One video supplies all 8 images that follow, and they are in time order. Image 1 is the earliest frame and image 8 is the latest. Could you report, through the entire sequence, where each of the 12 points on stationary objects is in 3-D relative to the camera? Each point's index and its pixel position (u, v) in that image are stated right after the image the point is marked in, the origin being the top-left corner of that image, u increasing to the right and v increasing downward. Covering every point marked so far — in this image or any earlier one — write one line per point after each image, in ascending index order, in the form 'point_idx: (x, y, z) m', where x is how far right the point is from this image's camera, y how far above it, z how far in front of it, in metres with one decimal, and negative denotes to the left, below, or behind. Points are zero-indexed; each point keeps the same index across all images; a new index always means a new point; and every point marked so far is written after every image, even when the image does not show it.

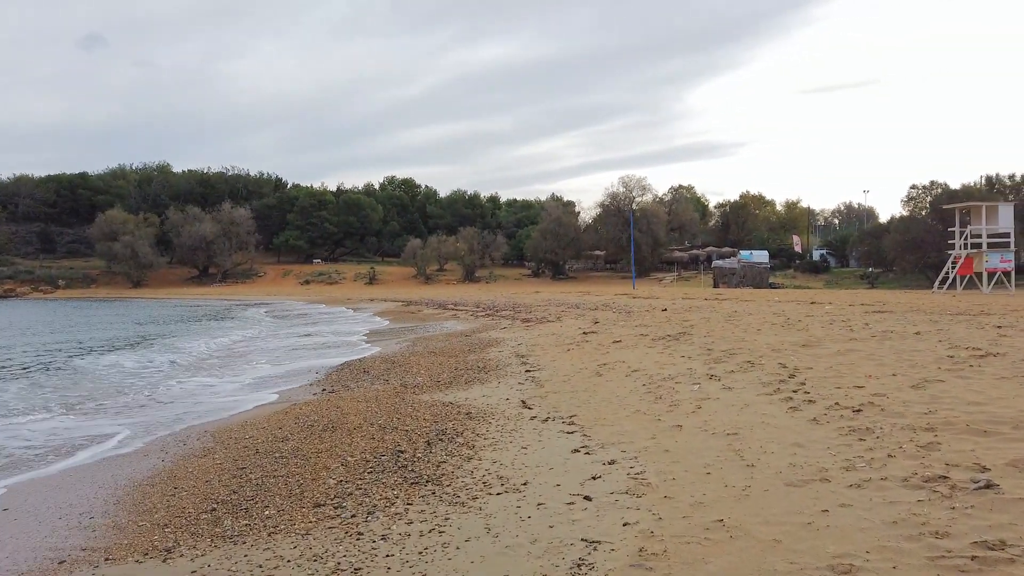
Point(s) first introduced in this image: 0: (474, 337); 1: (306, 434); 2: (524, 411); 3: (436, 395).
0: (-0.9, -1.2, +18.4) m
1: (-1.9, -1.4, +7.0) m
2: (+0.1, -1.3, +7.9) m
3: (-1.0, -1.3, +9.4) m
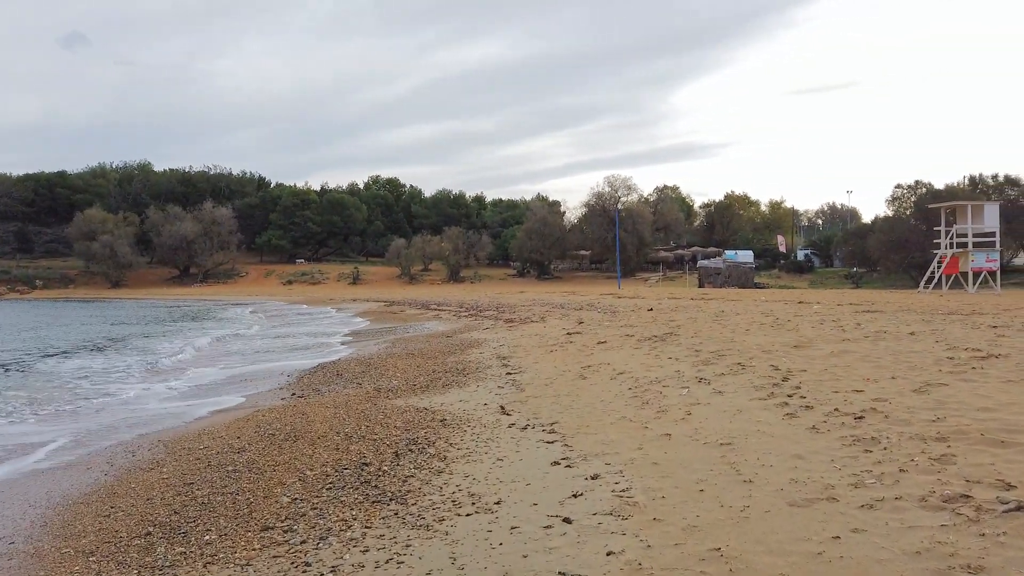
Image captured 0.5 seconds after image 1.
0: (-1.3, -1.2, +17.9) m
1: (-2.1, -1.4, +6.5) m
2: (-0.1, -1.3, +7.4) m
3: (-1.2, -1.3, +8.9) m
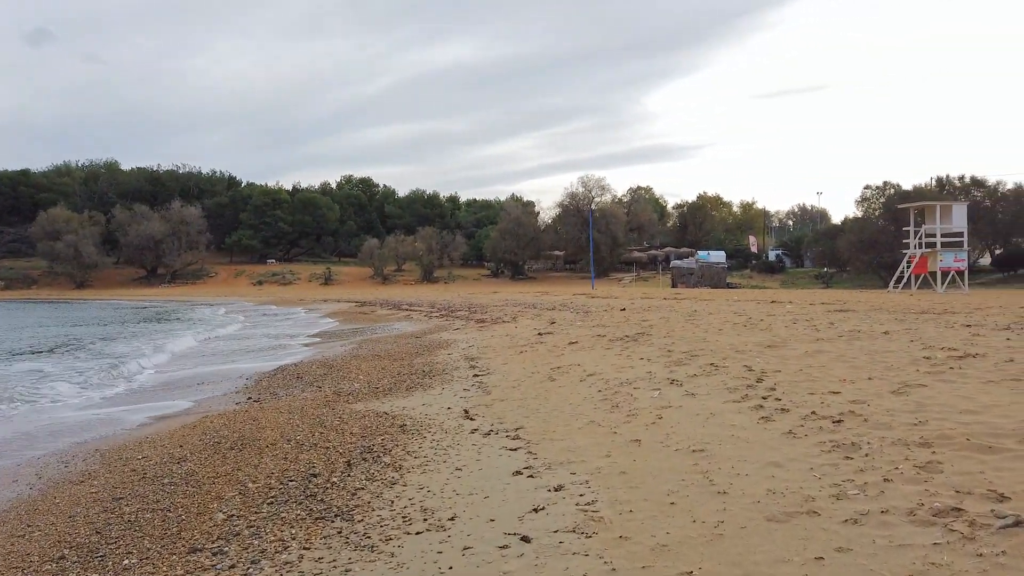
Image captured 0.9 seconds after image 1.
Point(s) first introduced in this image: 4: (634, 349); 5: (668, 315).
0: (-2.0, -1.2, +17.4) m
1: (-2.5, -1.3, +6.0) m
2: (-0.4, -1.3, +7.1) m
3: (-1.6, -1.3, +8.5) m
4: (+1.9, -0.9, +11.5) m
5: (+3.7, -0.6, +17.7) m
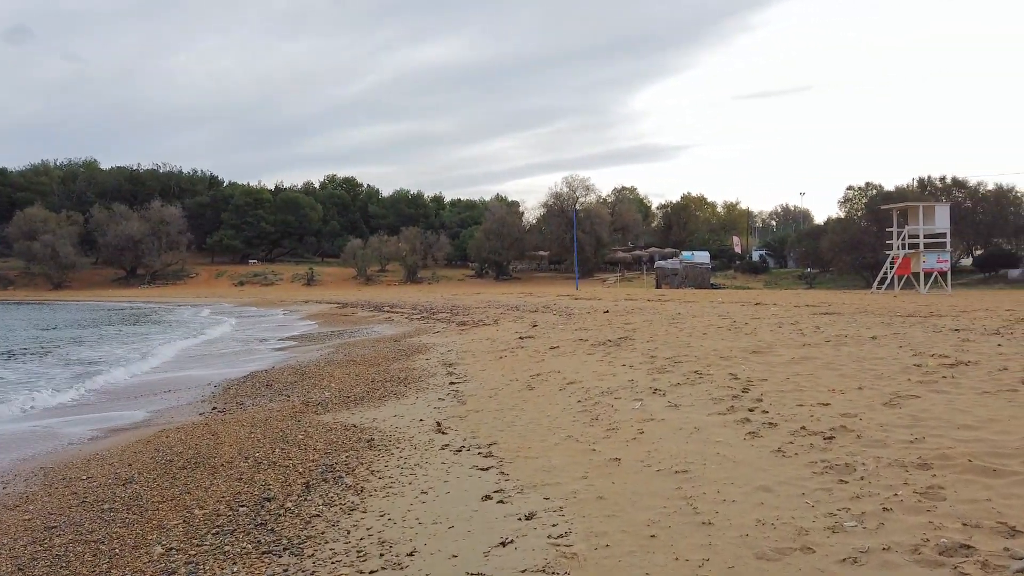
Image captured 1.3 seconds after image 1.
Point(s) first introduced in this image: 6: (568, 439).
0: (-2.5, -1.2, +17.0) m
1: (-2.7, -1.4, +5.6) m
2: (-0.7, -1.3, +6.7) m
3: (-1.9, -1.4, +8.1) m
4: (+1.6, -1.0, +11.2) m
5: (+3.2, -0.7, +17.4) m
6: (+0.4, -1.2, +5.9) m
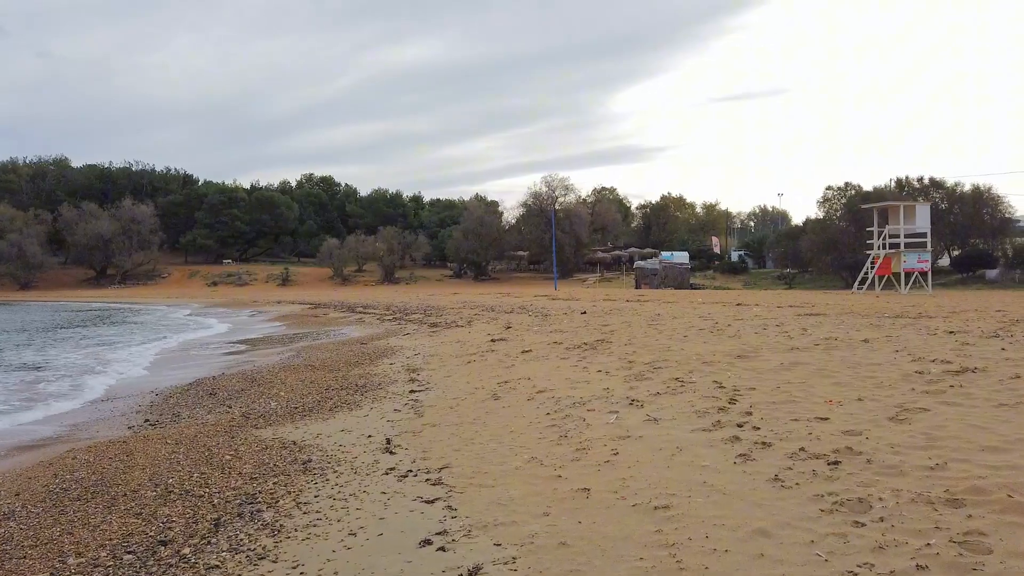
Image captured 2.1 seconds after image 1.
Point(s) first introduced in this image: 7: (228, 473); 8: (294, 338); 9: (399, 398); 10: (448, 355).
0: (-3.1, -1.2, +16.2) m
1: (-3.0, -1.4, +4.8) m
2: (-1.0, -1.3, +5.9) m
3: (-2.2, -1.4, +7.2) m
4: (+1.1, -1.0, +10.4) m
5: (+2.6, -0.7, +16.6) m
6: (+0.1, -1.2, +5.1) m
7: (-2.1, -1.4, +5.5) m
8: (-5.6, -1.3, +19.2) m
9: (-1.3, -1.3, +8.8) m
10: (-1.1, -1.2, +13.2) m
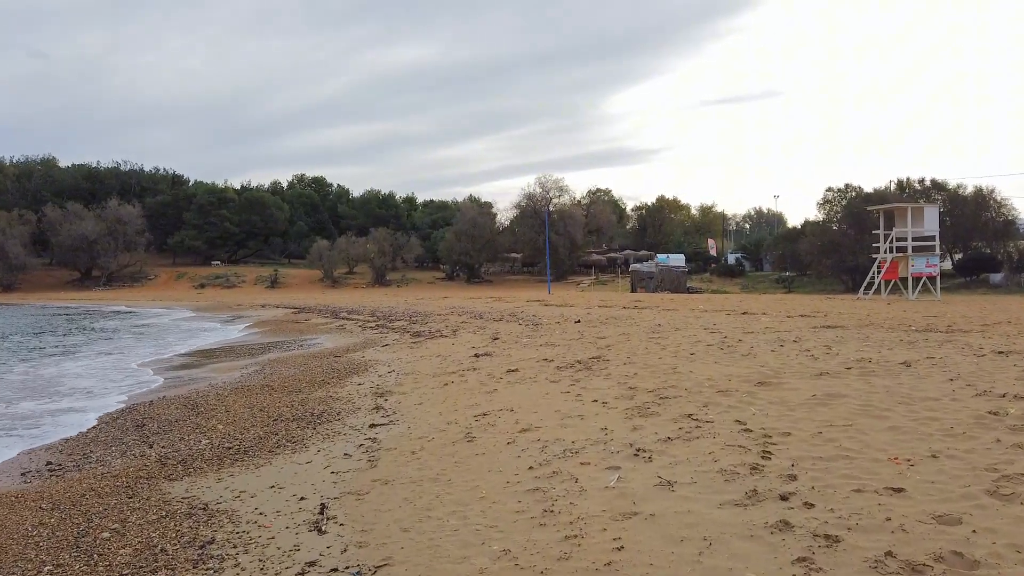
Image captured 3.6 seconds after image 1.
0: (-3.3, -1.4, +14.7) m
1: (-3.1, -1.5, +3.3) m
2: (-1.2, -1.5, +4.4) m
3: (-2.4, -1.5, +5.8) m
4: (+0.9, -1.1, +9.0) m
5: (+2.4, -0.9, +15.2) m
6: (0.0, -1.3, +3.7) m
7: (-2.3, -1.5, +4.1) m
8: (-5.8, -1.5, +17.7) m
9: (-1.5, -1.4, +7.3) m
10: (-1.4, -1.3, +11.7) m
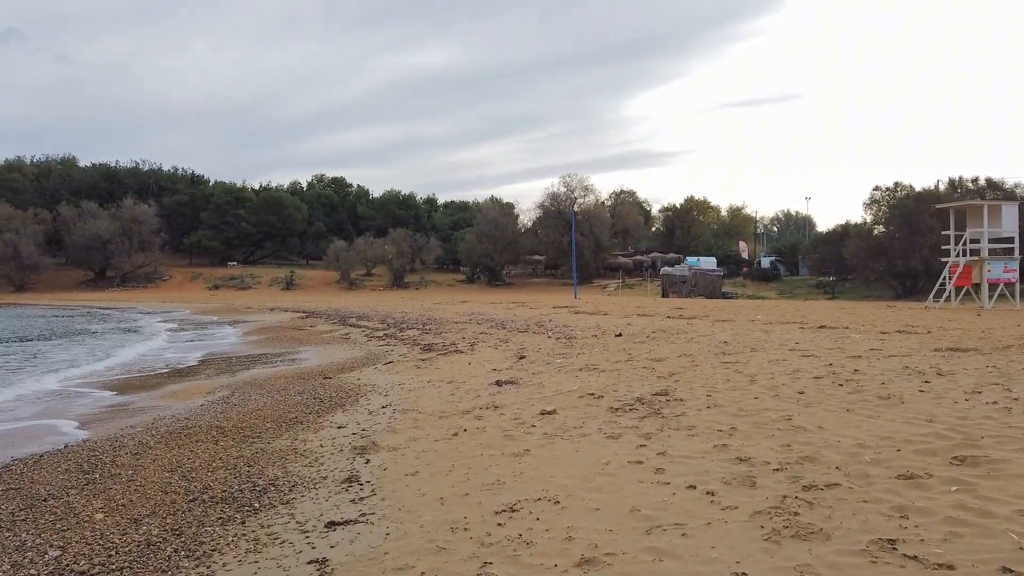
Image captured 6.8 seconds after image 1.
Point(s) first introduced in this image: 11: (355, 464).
0: (-2.9, -1.5, +11.8) m
1: (-3.0, -1.6, +0.4) m
2: (-1.0, -1.5, +1.5) m
3: (-2.2, -1.6, +2.9) m
4: (+1.2, -1.3, +6.0) m
5: (+2.9, -1.0, +12.2) m
6: (+0.1, -1.4, +0.7) m
7: (-2.1, -1.6, +1.1) m
8: (-5.3, -1.5, +14.9) m
9: (-1.3, -1.5, +4.4) m
10: (-1.0, -1.4, +8.8) m
11: (-1.4, -1.5, +6.6) m
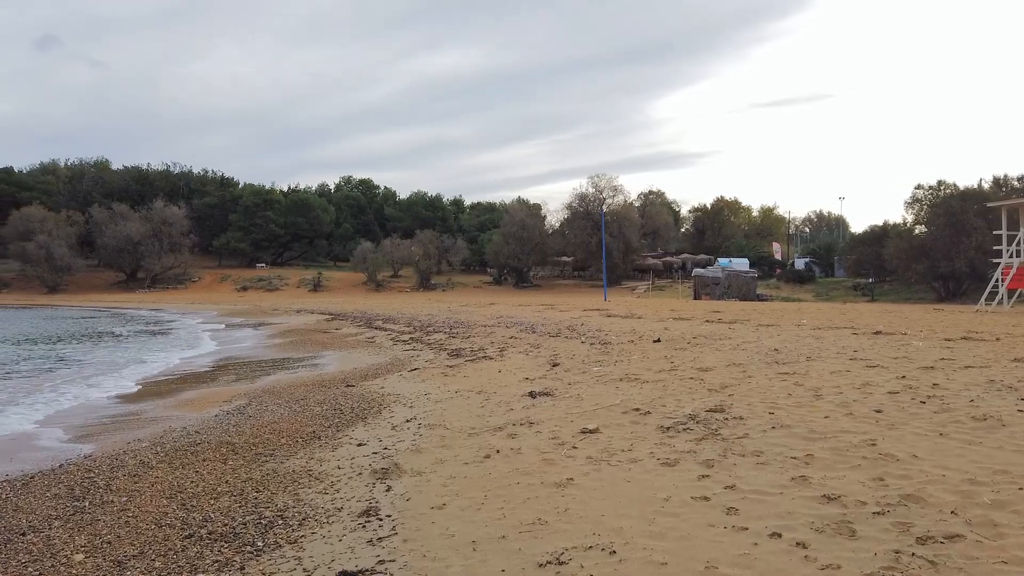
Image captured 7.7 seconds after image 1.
0: (-2.4, -1.5, +11.1) m
1: (-2.9, -1.6, -0.3) m
2: (-0.9, -1.6, +0.7) m
3: (-2.0, -1.6, +2.2) m
4: (+1.5, -1.3, +5.1) m
5: (+3.4, -1.1, +11.3) m
6: (+0.2, -1.4, -0.1) m
7: (-2.0, -1.6, +0.4) m
8: (-4.7, -1.6, +14.3) m
9: (-1.0, -1.6, +3.6) m
10: (-0.6, -1.5, +8.0) m
11: (-1.1, -1.6, +5.8) m
